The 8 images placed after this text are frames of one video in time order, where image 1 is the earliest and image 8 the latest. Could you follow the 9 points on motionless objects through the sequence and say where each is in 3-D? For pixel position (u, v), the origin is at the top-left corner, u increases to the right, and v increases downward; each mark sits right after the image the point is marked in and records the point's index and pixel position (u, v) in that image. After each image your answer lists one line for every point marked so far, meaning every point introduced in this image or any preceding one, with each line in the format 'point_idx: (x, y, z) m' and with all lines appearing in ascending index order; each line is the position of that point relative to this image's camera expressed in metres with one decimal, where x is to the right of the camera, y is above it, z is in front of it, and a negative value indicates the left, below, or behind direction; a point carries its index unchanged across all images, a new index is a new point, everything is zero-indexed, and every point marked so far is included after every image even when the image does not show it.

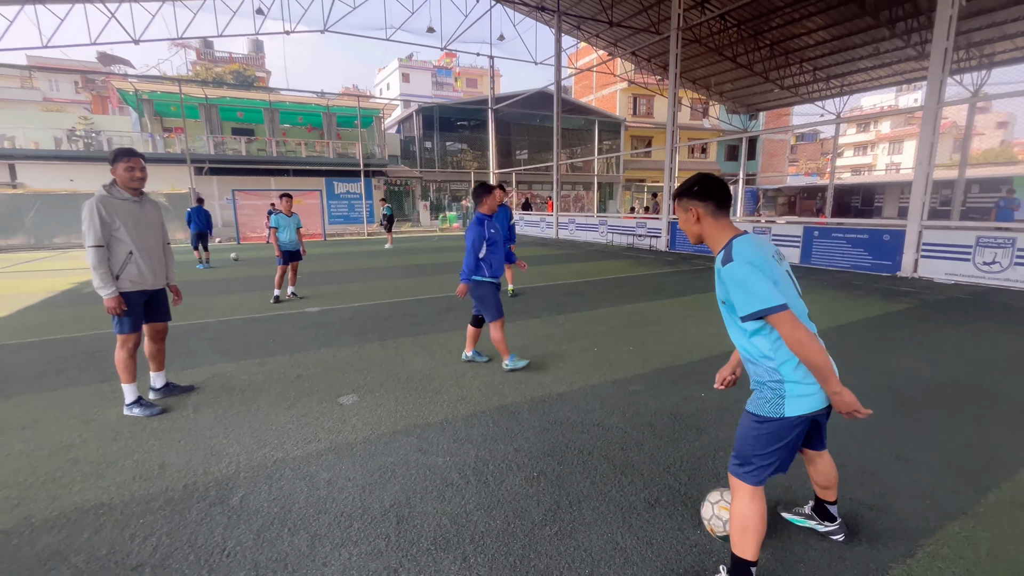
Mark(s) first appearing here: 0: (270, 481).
0: (-1.3, -1.1, +2.5) m
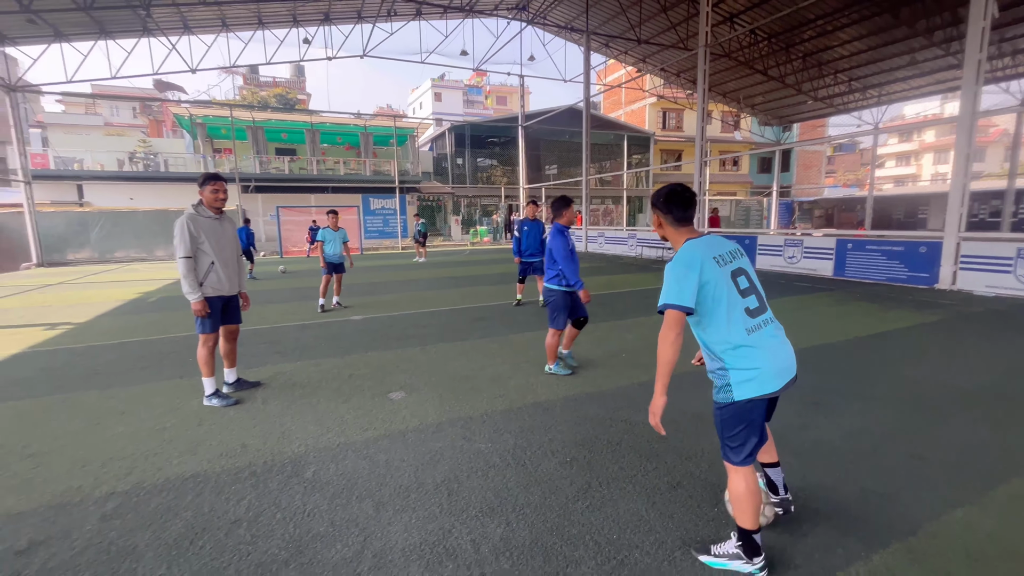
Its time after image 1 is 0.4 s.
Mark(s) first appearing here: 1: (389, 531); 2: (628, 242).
0: (-1.1, -1.1, +2.9) m
1: (-0.6, -1.2, +2.2) m
2: (+4.4, +1.8, +17.4) m
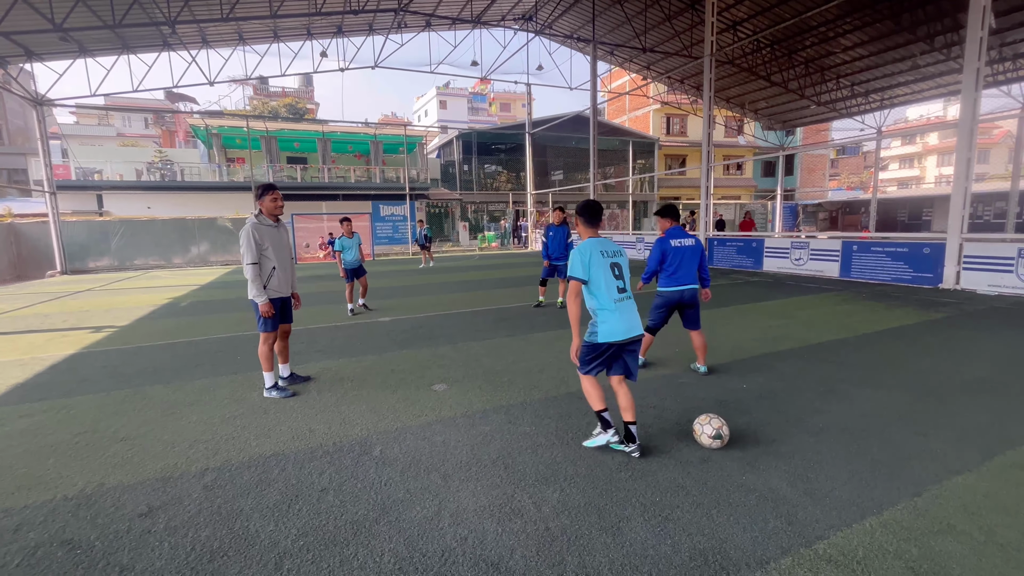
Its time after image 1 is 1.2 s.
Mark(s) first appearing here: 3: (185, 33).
0: (-0.8, -1.1, +3.2) m
1: (-0.3, -1.2, +2.6) m
2: (+4.8, +1.6, +17.8) m
3: (-11.6, +9.0, +16.3) m
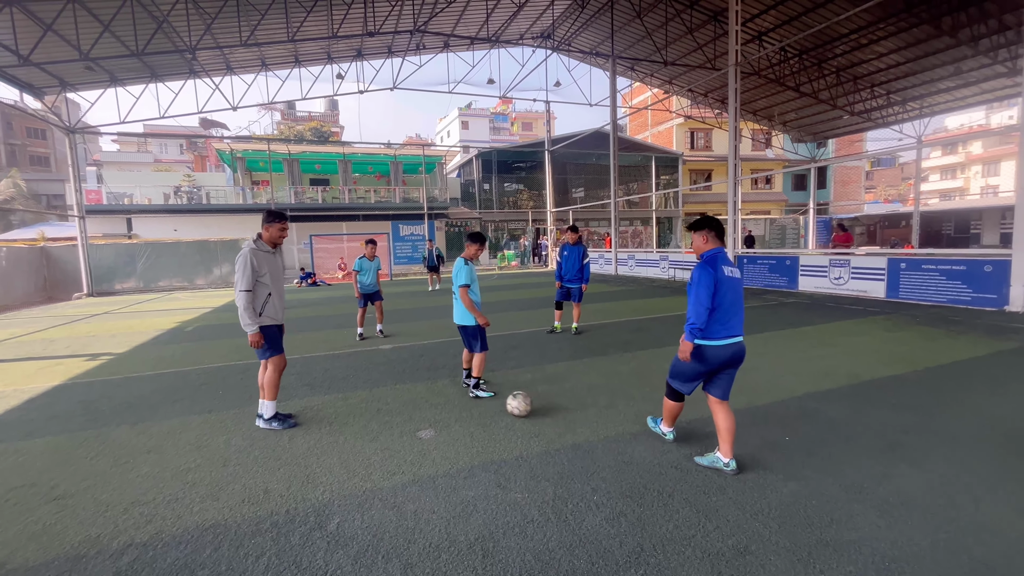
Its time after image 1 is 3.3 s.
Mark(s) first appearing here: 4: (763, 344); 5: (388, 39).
0: (-0.9, -1.3, +2.7) m
1: (-0.4, -1.4, +2.0) m
2: (+5.5, +0.9, +17.0) m
3: (-11.0, +8.2, +16.6) m
4: (+3.4, -0.8, +6.3) m
5: (-4.9, +9.9, +18.2) m
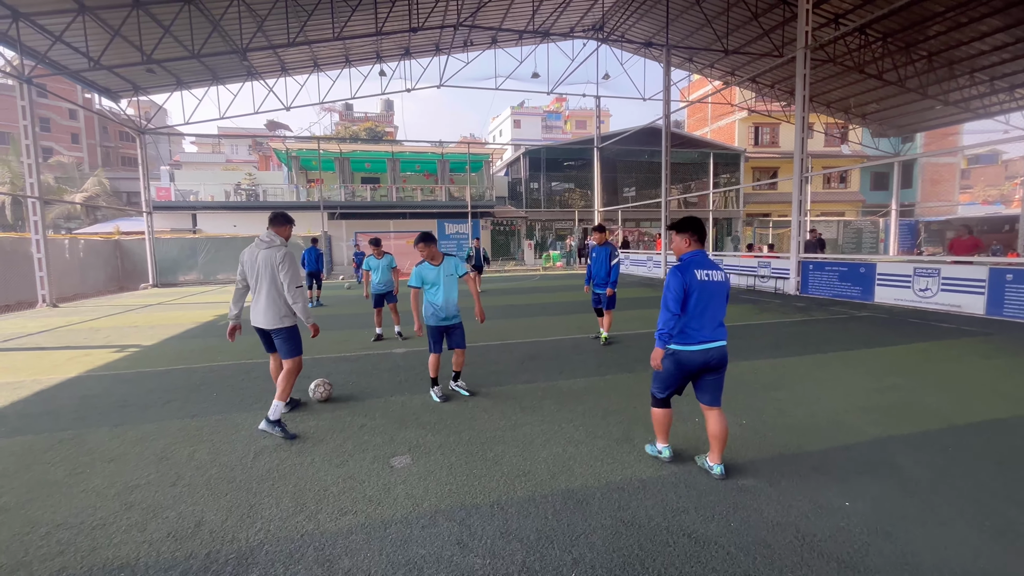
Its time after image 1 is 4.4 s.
0: (-1.1, -1.3, +2.2) m
1: (-0.7, -1.4, +1.5) m
2: (+6.9, +0.7, +15.7) m
3: (-9.3, +8.4, +17.2) m
4: (+3.6, -0.9, +5.3) m
5: (-3.0, +10.0, +18.1) m
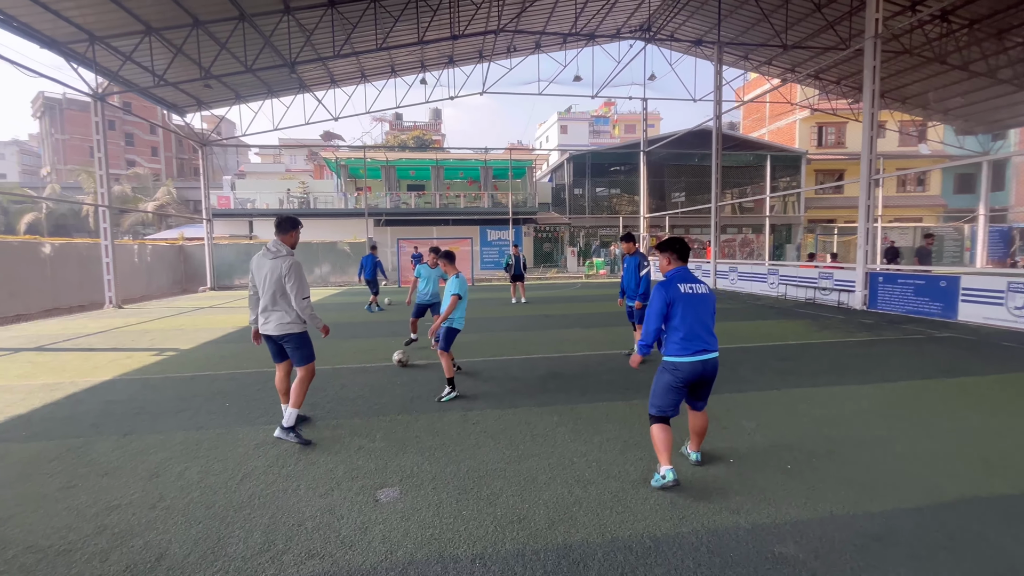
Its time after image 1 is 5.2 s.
0: (-1.2, -1.4, +2.0) m
1: (-0.9, -1.5, +1.2) m
2: (+8.1, +0.3, +14.6) m
3: (-7.7, +8.3, +17.8) m
4: (+3.8, -1.1, +4.6) m
5: (-1.3, +9.7, +18.1) m
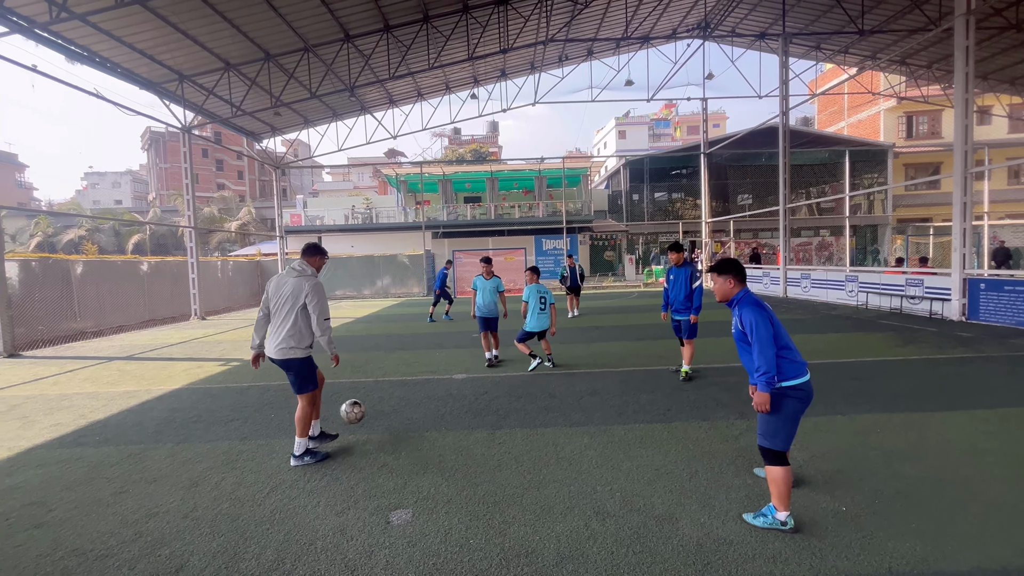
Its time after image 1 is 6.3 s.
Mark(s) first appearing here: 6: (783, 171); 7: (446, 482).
0: (-1.2, -1.5, +2.0) m
1: (-1.0, -1.6, +1.2) m
2: (+9.7, +0.1, +13.3) m
3: (-5.7, +7.8, +18.8) m
4: (+4.1, -1.2, +3.9) m
5: (+0.7, +9.3, +18.2) m
6: (+10.1, +4.3, +16.9) m
7: (-0.5, -1.4, +3.4) m
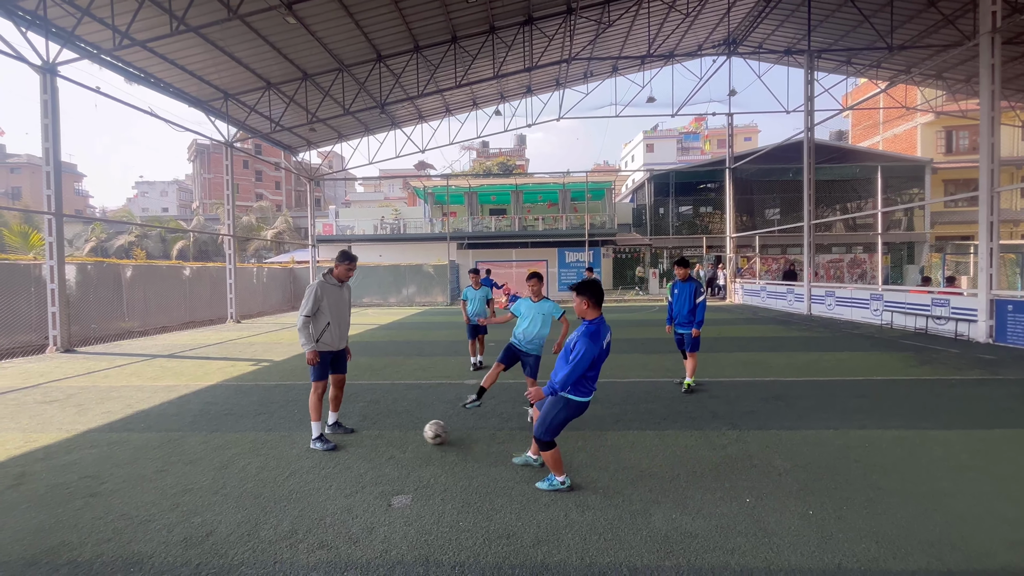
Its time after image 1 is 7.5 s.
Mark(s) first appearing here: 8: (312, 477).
0: (-1.4, -1.6, +2.4) m
1: (-1.2, -1.6, +1.5) m
2: (+10.2, -0.4, +13.1) m
3: (-4.6, +7.5, +19.6) m
4: (+4.0, -1.4, +4.0) m
5: (+1.7, +8.8, +18.6) m
6: (+10.9, +3.7, +16.8) m
7: (-0.5, -1.5, +3.7) m
8: (-1.6, -1.5, +3.7) m
